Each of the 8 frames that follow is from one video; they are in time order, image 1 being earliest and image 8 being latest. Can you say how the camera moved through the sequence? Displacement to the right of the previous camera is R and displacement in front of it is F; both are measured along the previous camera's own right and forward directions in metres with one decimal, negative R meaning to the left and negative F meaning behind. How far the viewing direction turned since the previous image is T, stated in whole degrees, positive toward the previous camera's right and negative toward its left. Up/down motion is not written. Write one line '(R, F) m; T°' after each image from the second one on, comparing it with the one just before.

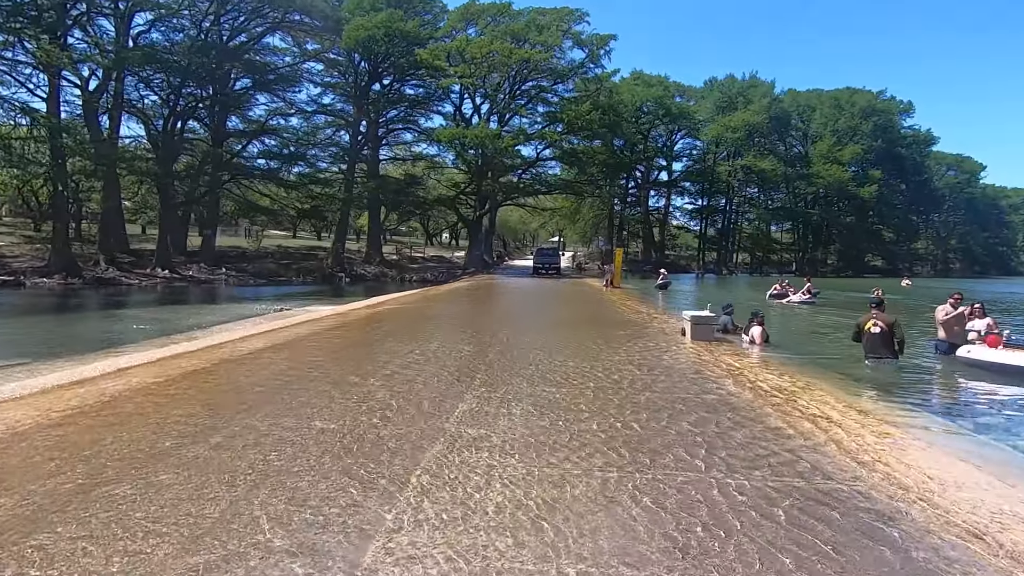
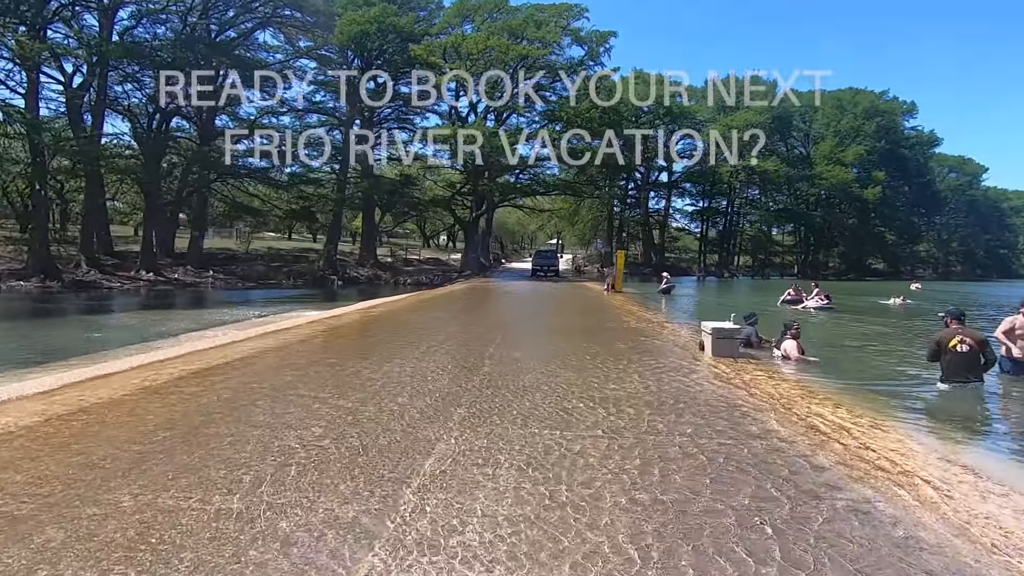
(0.0, +1.0) m; 0°
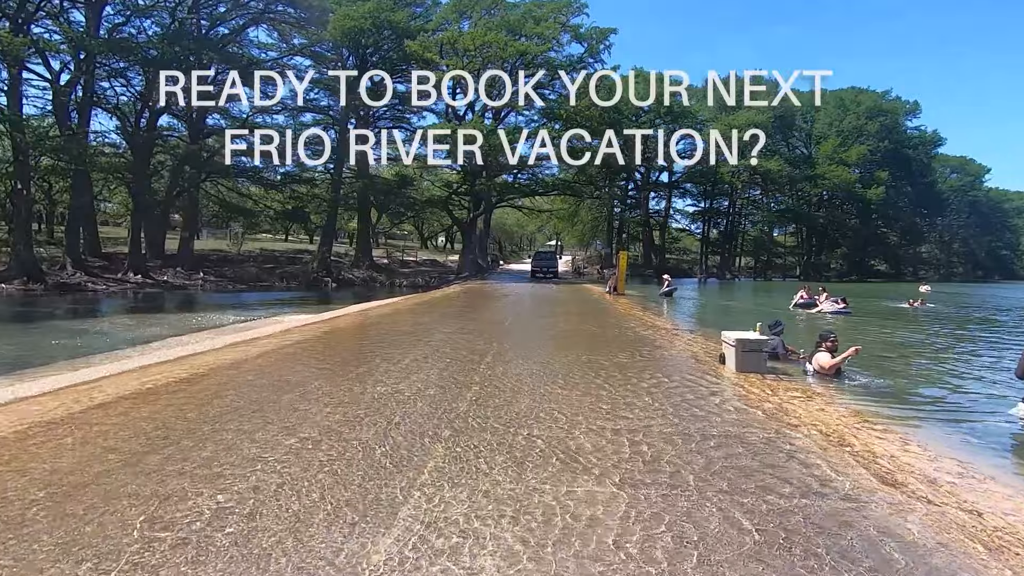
(0.0, +0.8) m; 0°
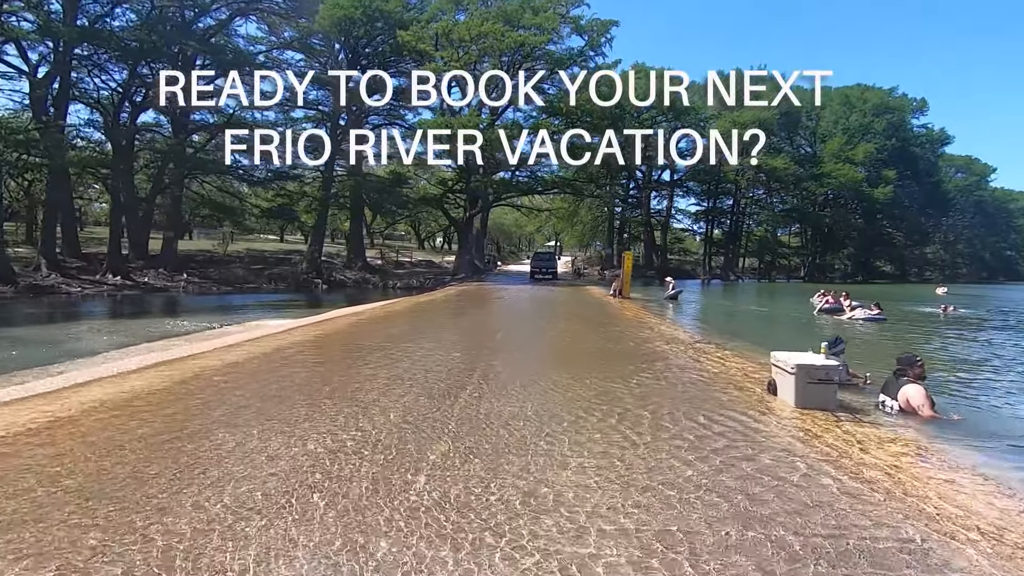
(+0.1, +1.3) m; 0°
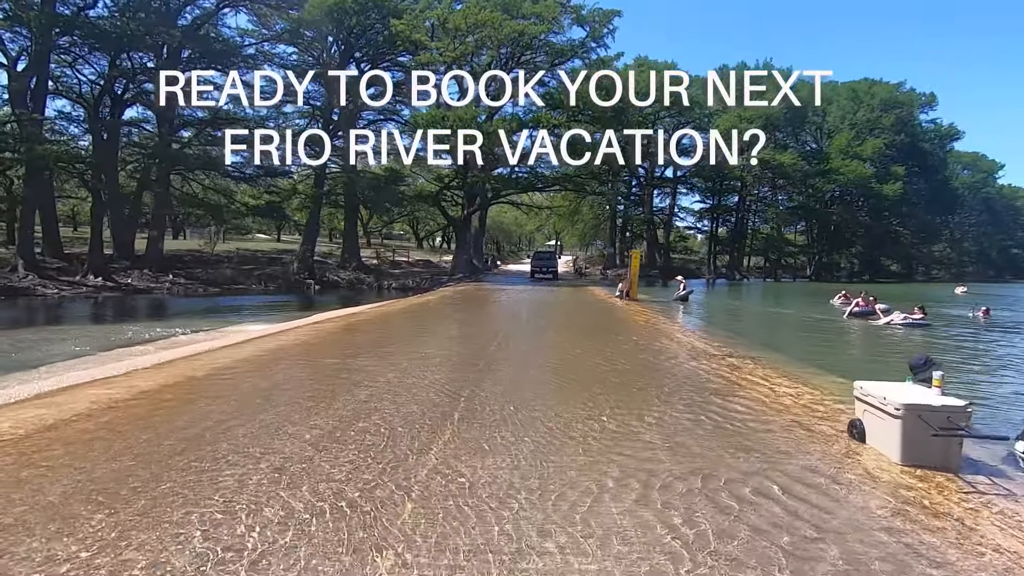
(0.0, +1.2) m; 0°
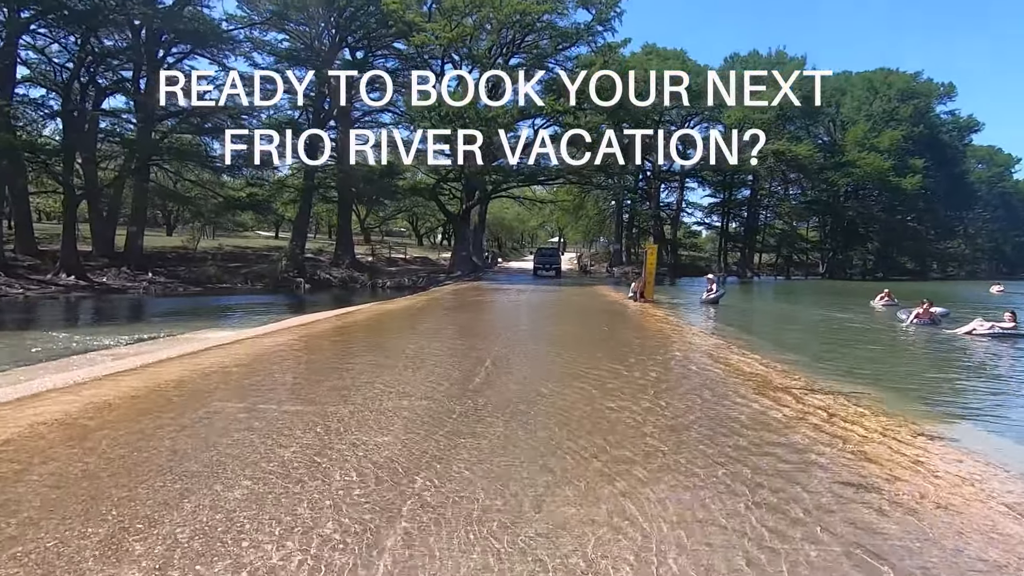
(0.0, +1.8) m; 0°
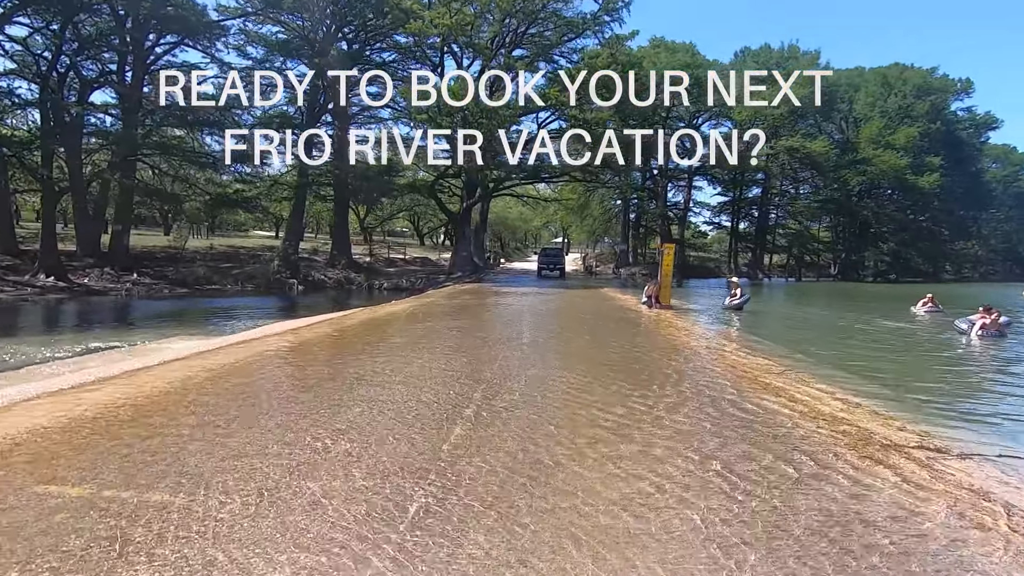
(0.0, +1.3) m; 0°
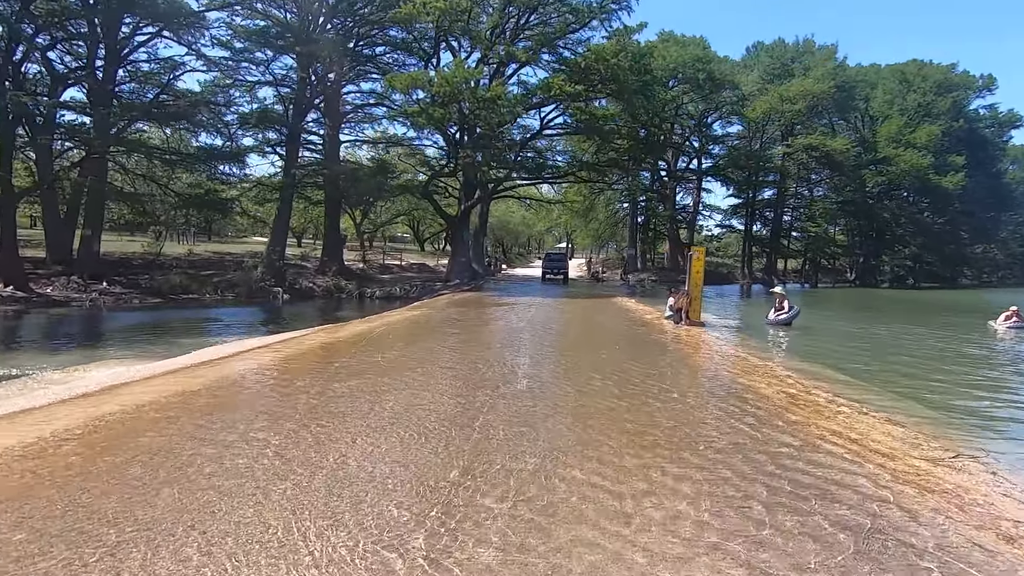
(+0.1, +2.1) m; 0°
